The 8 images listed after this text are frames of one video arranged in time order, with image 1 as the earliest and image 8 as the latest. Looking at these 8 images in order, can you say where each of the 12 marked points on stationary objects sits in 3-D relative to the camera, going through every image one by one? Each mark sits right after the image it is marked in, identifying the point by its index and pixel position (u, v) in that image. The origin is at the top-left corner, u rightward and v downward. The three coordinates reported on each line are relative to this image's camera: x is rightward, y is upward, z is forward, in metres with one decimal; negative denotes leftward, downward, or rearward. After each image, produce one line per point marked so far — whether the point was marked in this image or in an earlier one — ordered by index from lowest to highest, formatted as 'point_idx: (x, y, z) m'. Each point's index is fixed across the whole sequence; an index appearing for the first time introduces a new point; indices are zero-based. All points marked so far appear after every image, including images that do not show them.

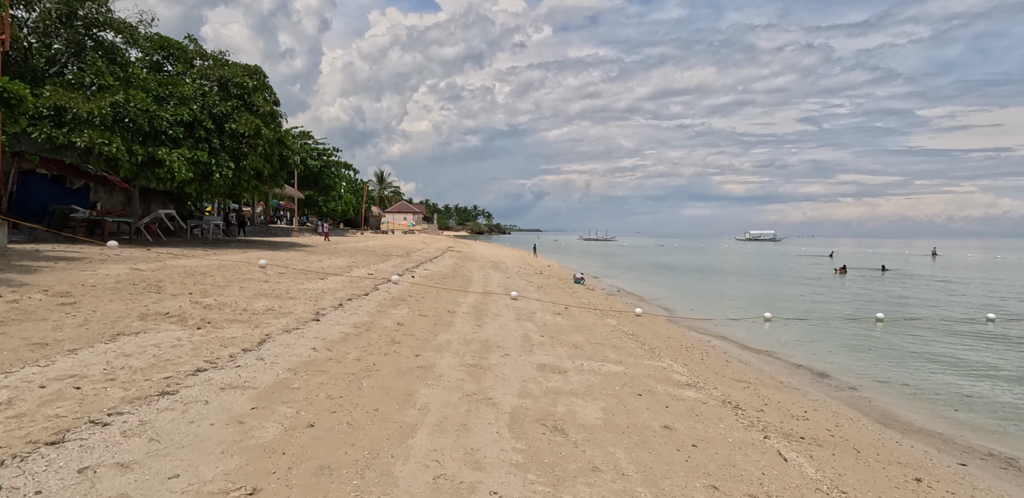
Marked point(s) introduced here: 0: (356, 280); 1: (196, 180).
0: (-4.5, -0.9, +16.1) m
1: (-11.1, +2.4, +19.7) m
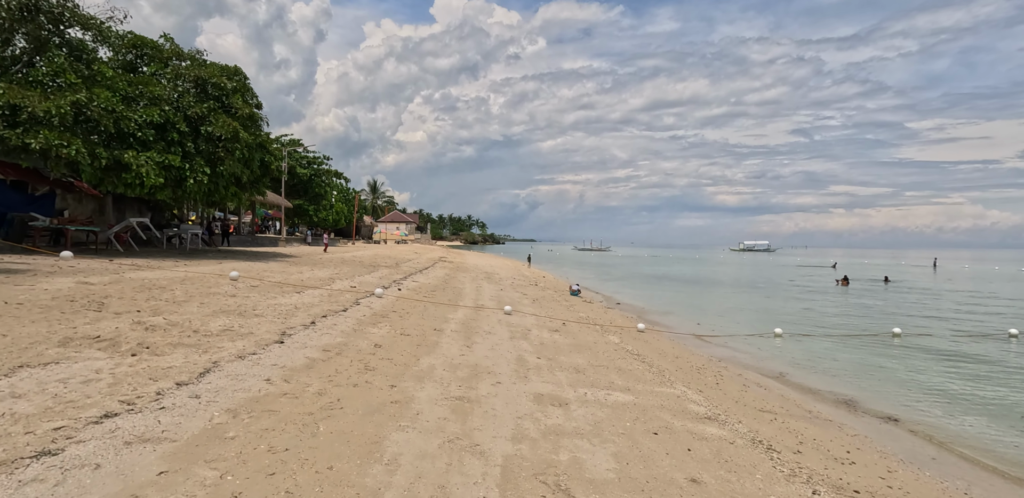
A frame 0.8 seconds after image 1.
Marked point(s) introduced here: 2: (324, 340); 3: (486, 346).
0: (-4.6, -1.2, +14.9) m
1: (-11.3, +2.1, +18.5) m
2: (-3.0, -1.5, +9.1) m
3: (-0.5, -1.9, +10.7) m
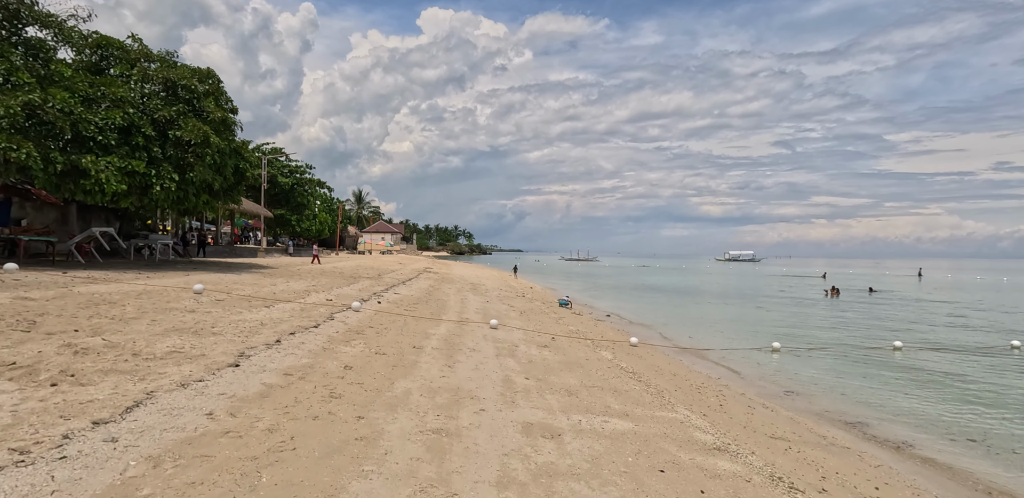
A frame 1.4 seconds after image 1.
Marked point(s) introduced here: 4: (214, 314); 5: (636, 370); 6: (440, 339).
0: (-5.0, -1.4, +13.9) m
1: (-11.7, +1.7, +17.4) m
2: (-3.2, -1.6, +8.1) m
3: (-0.7, -2.0, +9.8) m
4: (-5.8, -1.3, +11.0) m
5: (+2.6, -2.5, +11.7) m
6: (-1.6, -2.0, +12.2) m
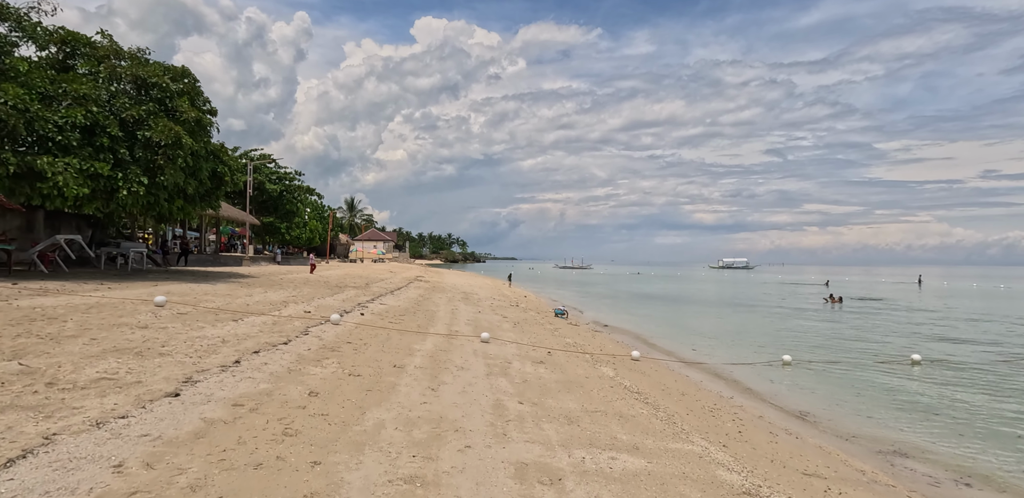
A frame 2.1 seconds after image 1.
0: (-5.1, -1.6, +12.7) m
1: (-11.9, +1.5, +16.2) m
2: (-3.4, -1.7, +6.9) m
3: (-0.9, -2.2, +8.7) m
4: (-5.9, -1.4, +9.8) m
5: (+2.4, -2.7, +10.6) m
6: (-1.7, -2.1, +11.1) m
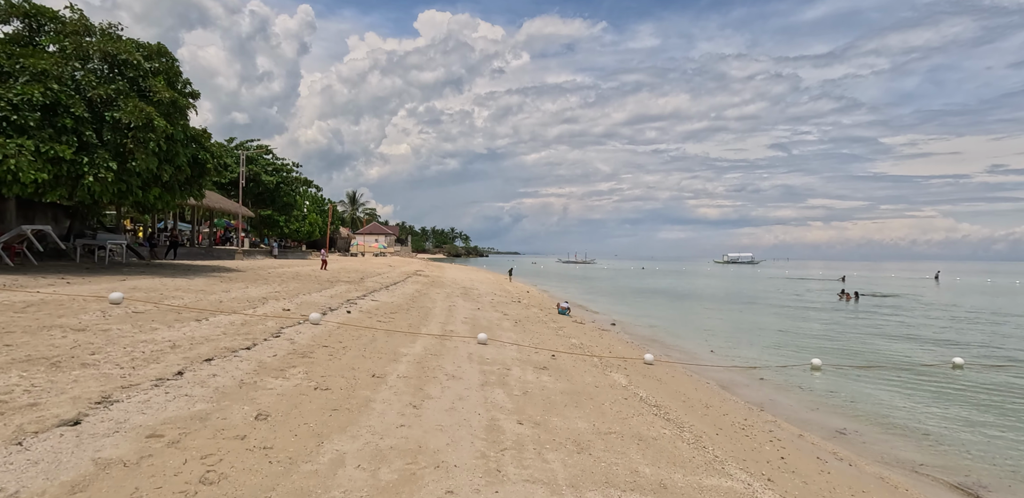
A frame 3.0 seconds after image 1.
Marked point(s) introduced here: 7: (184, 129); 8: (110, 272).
0: (-5.1, -1.4, +11.3) m
1: (-11.9, +1.7, +14.8) m
2: (-3.4, -1.6, +5.6) m
3: (-0.9, -2.0, +7.3) m
4: (-6.0, -1.3, +8.4) m
5: (+2.4, -2.5, +9.2) m
6: (-1.7, -1.9, +9.7) m
7: (-10.4, +3.8, +17.9) m
8: (-12.9, -0.7, +18.2) m
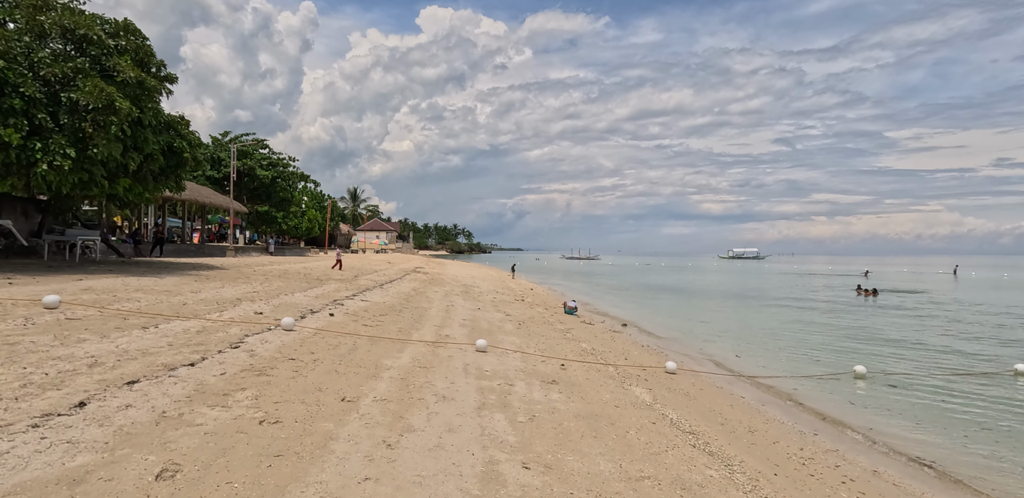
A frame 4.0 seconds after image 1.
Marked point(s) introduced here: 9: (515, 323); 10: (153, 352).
0: (-5.1, -1.3, +9.7) m
1: (-11.9, +1.8, +13.2) m
2: (-3.4, -1.5, +4.0) m
3: (-0.9, -1.9, +5.7) m
4: (-5.9, -1.2, +6.8) m
5: (+2.5, -2.4, +7.6) m
6: (-1.7, -1.9, +8.1) m
7: (-10.3, +3.9, +16.3) m
8: (-12.9, -0.6, +16.7) m
9: (+0.1, -2.2, +16.8) m
10: (-4.8, -1.4, +7.5) m
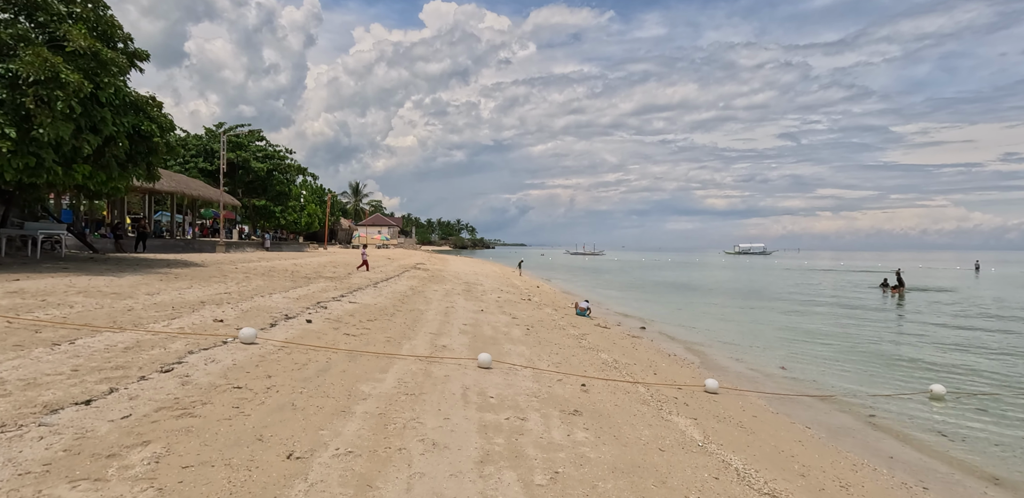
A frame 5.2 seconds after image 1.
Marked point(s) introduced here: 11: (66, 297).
0: (-4.9, -1.3, +7.8) m
1: (-11.7, +1.9, +11.3) m
2: (-3.3, -1.5, +2.0) m
3: (-0.7, -1.9, +3.7) m
4: (-5.8, -1.1, +4.9) m
5: (+2.6, -2.3, +5.6) m
6: (-1.6, -1.8, +6.1) m
7: (-10.1, +4.0, +14.4) m
8: (-12.7, -0.5, +14.8) m
9: (+0.3, -2.1, +14.9) m
10: (-4.6, -1.3, +5.6) m
11: (-7.9, -0.8, +10.0) m
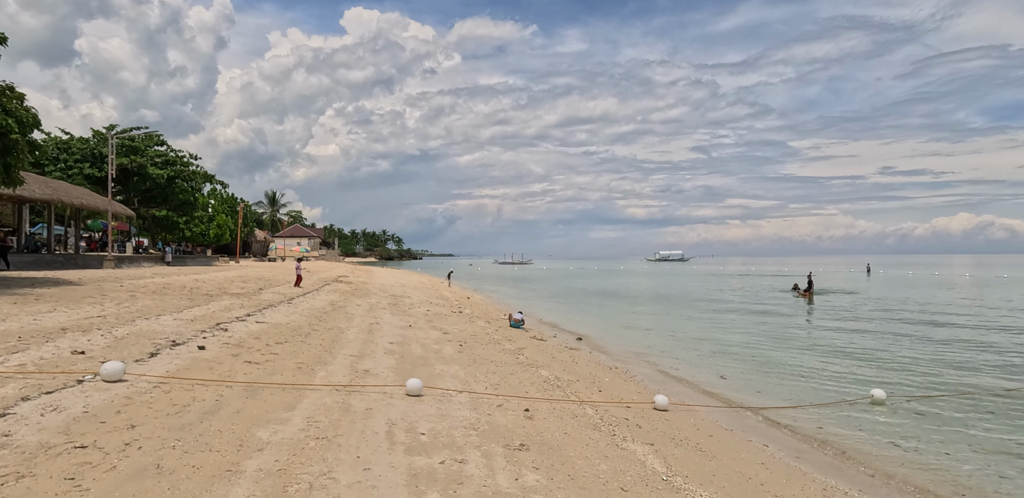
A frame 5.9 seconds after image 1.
0: (-5.7, -1.4, +6.0) m
1: (-12.9, +1.6, +8.7) m
2: (-3.3, -1.5, +0.5) m
3: (-1.0, -1.9, +2.5) m
4: (-6.2, -1.3, +3.0) m
5: (+2.1, -2.4, +4.7) m
6: (-2.1, -1.9, +4.8) m
7: (-11.7, +3.7, +11.9) m
8: (-14.2, -0.9, +11.9) m
9: (-1.4, -2.3, +13.7) m
10: (-5.1, -1.4, +3.8) m
11: (-8.9, -1.1, +7.8) m
